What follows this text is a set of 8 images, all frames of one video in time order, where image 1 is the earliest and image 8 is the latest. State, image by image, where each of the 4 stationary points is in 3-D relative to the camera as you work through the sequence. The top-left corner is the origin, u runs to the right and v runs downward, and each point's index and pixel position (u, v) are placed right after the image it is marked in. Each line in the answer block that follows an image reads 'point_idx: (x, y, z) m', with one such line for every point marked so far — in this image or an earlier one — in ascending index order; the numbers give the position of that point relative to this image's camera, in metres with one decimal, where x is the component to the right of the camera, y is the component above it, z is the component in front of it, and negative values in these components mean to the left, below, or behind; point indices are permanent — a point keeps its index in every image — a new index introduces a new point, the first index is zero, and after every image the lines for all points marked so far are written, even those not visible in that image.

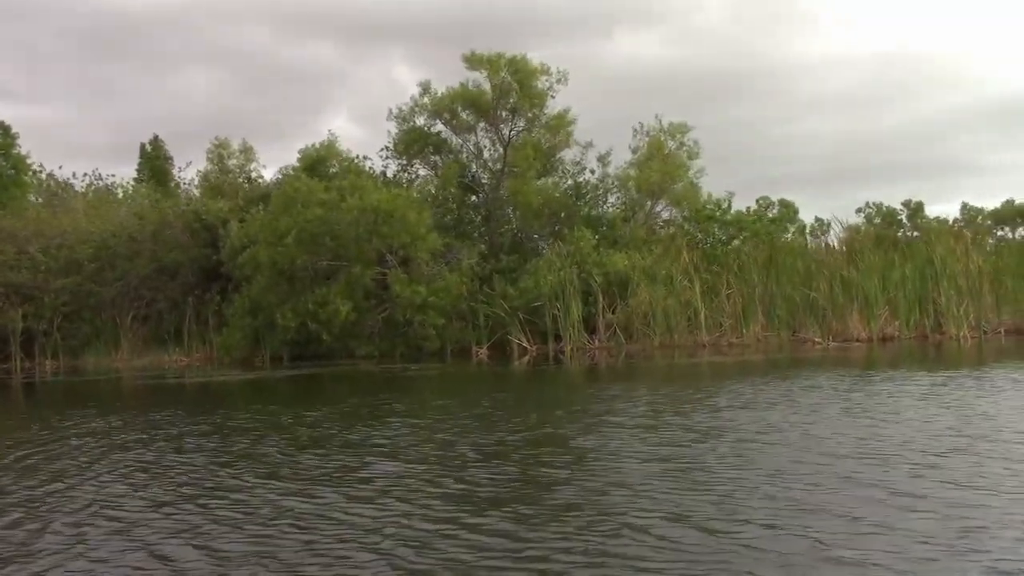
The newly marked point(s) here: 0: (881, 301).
0: (+6.4, -0.2, +19.1) m
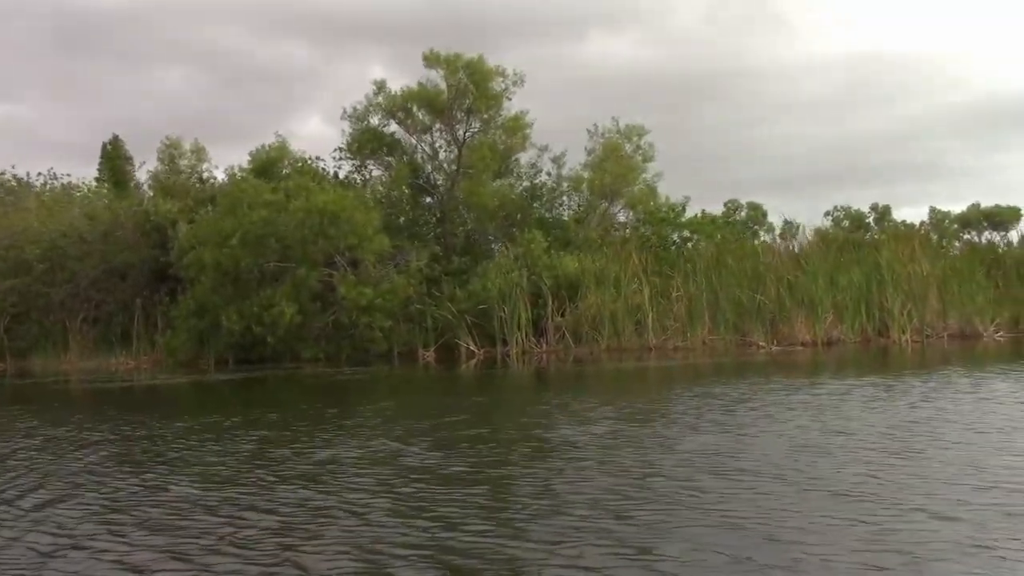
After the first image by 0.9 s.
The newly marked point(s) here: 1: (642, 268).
0: (+5.4, -0.3, +19.0) m
1: (+2.4, +0.4, +19.9) m
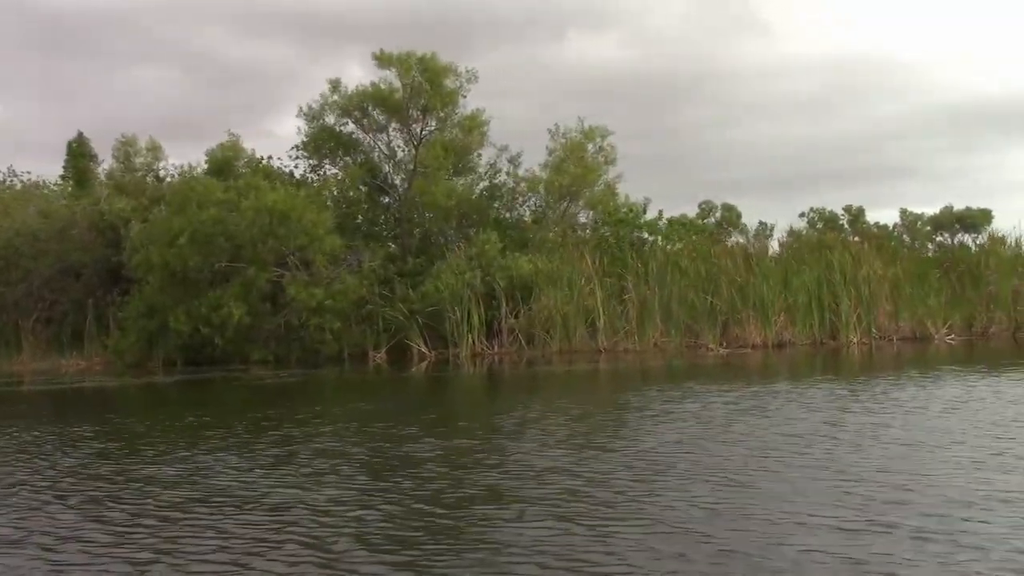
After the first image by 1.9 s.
0: (+4.6, -0.3, +18.8) m
1: (+1.5, +0.3, +19.7) m
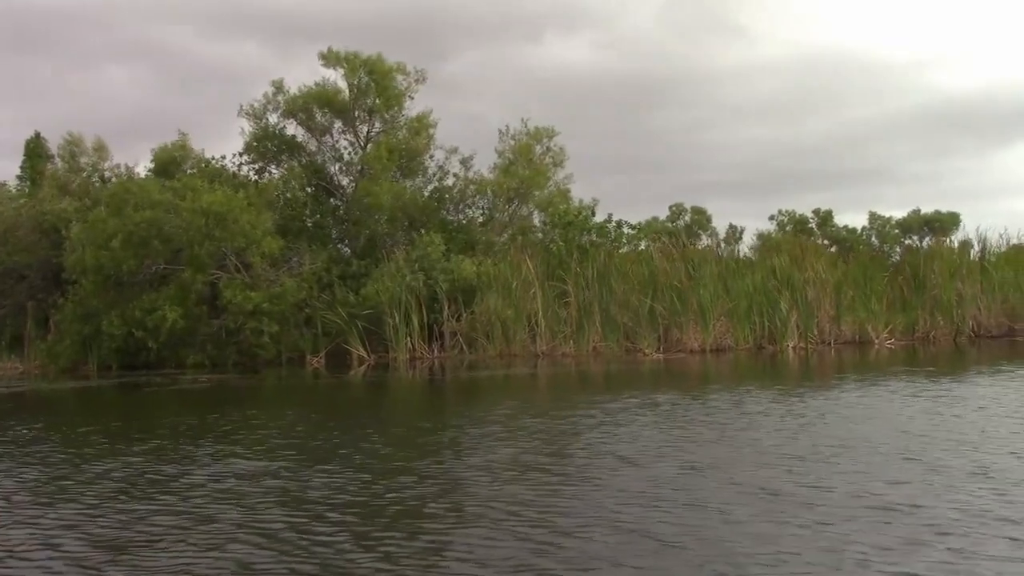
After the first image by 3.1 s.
0: (+3.5, -0.4, +18.7) m
1: (+0.4, +0.3, +19.5) m
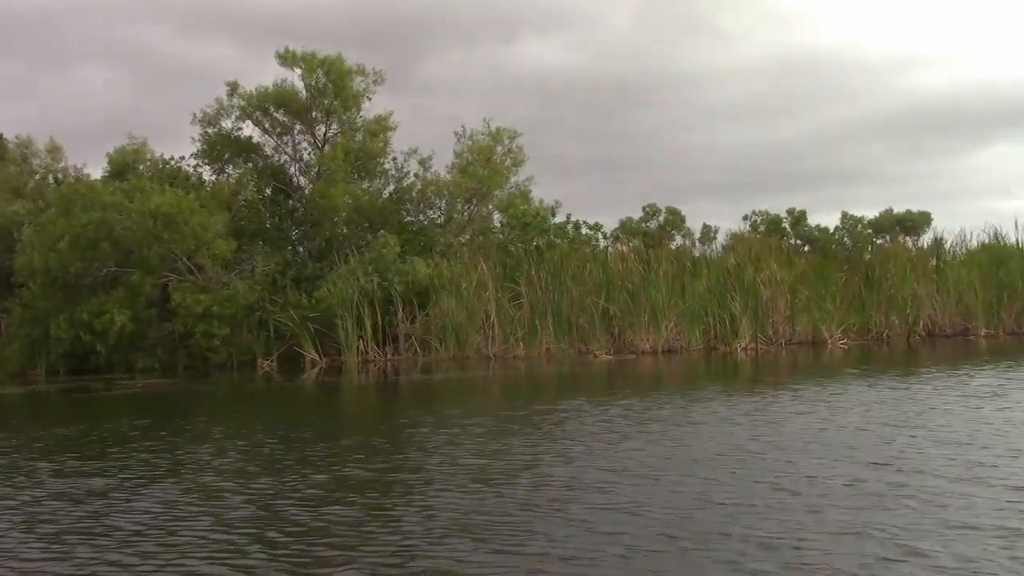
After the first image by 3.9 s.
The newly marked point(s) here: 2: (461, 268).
0: (+2.7, -0.4, +18.5) m
1: (-0.4, +0.3, +19.3) m
2: (-0.9, +0.4, +19.3) m
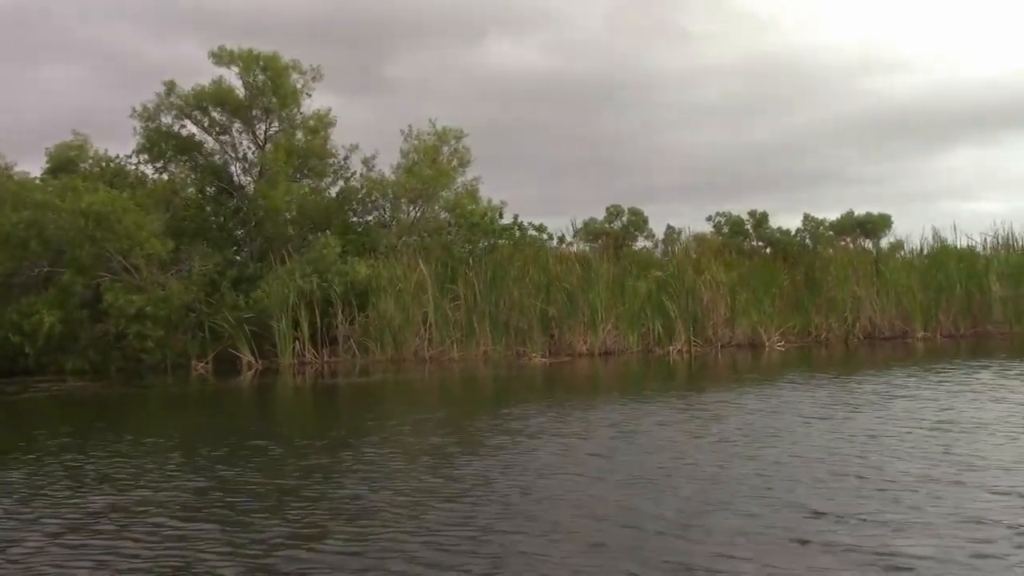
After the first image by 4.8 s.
0: (+1.6, -0.4, +18.4) m
1: (-1.5, +0.2, +19.1) m
2: (-2.0, +0.3, +19.1) m
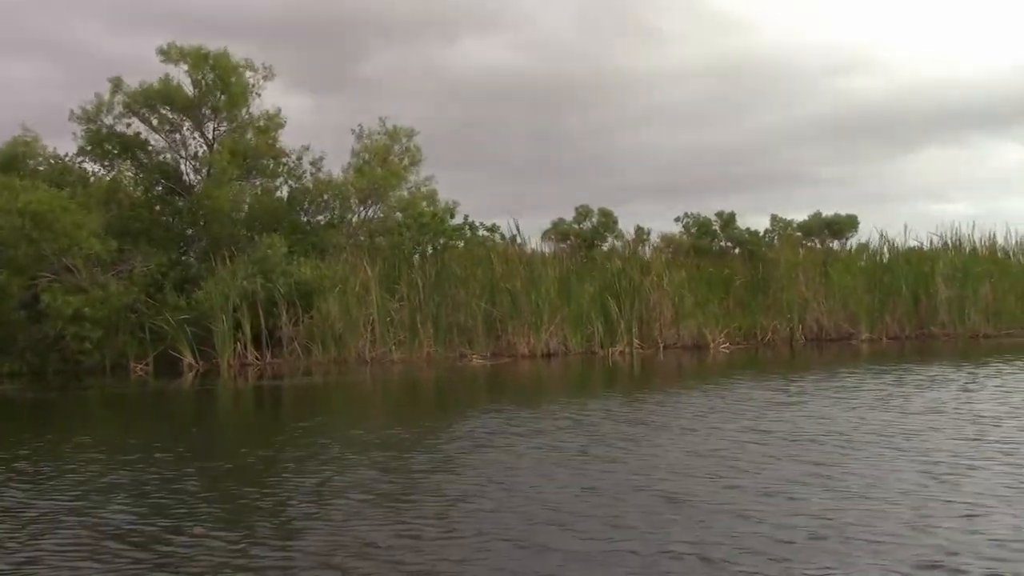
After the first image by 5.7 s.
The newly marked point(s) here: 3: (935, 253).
0: (+0.7, -0.5, +18.3) m
1: (-2.4, +0.2, +18.9) m
2: (-3.0, +0.3, +18.9) m
3: (+7.8, +0.7, +19.9) m
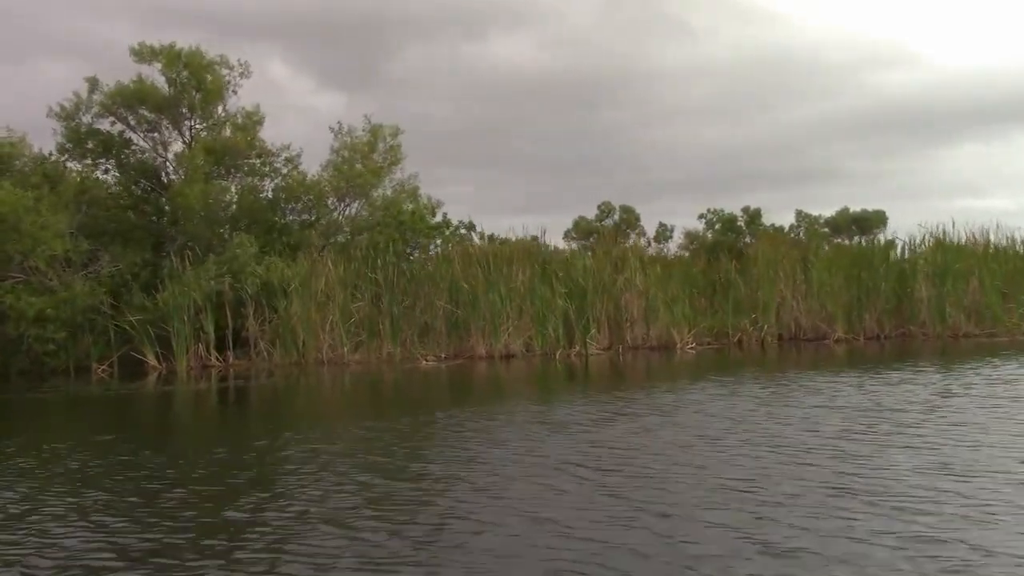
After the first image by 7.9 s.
0: (+0.1, -0.5, +17.9) m
1: (-3.0, +0.2, +18.5) m
2: (-3.5, +0.3, +18.6) m
3: (+7.3, +0.7, +19.3) m
